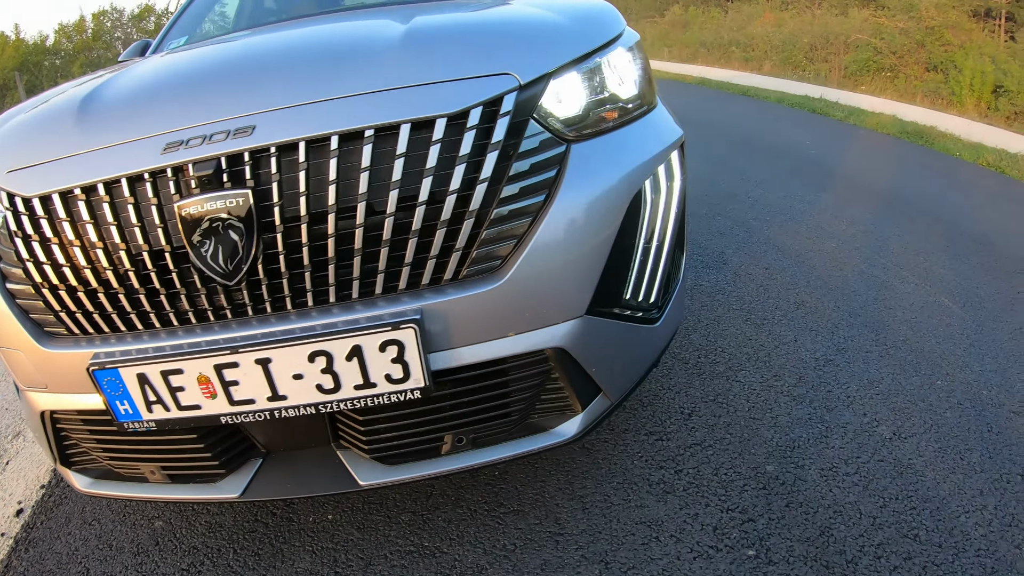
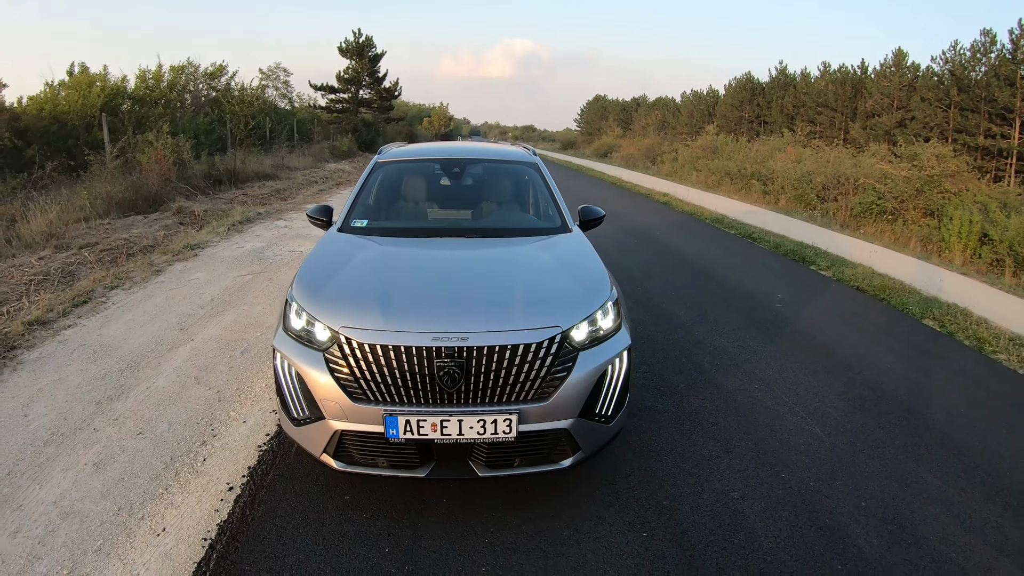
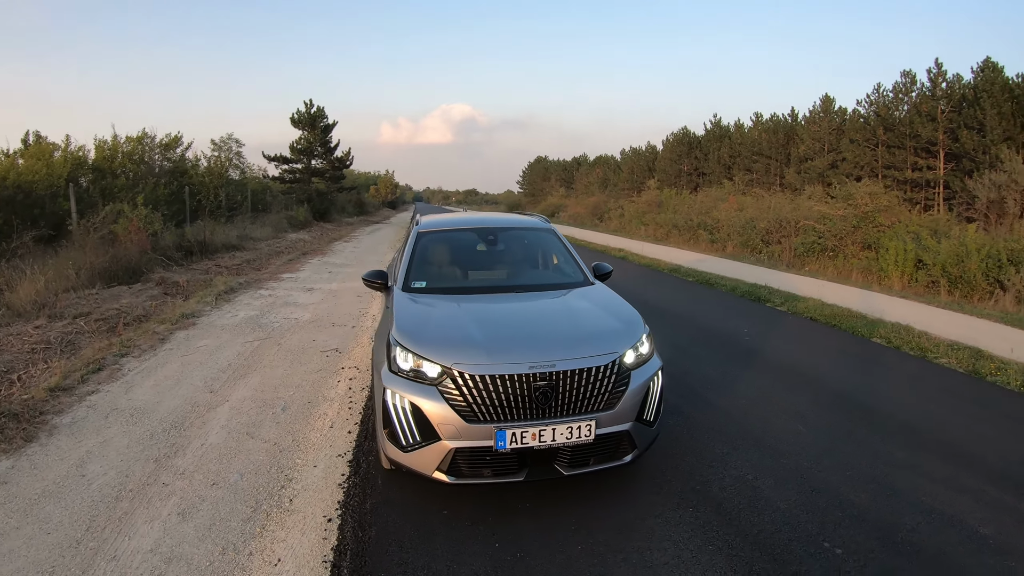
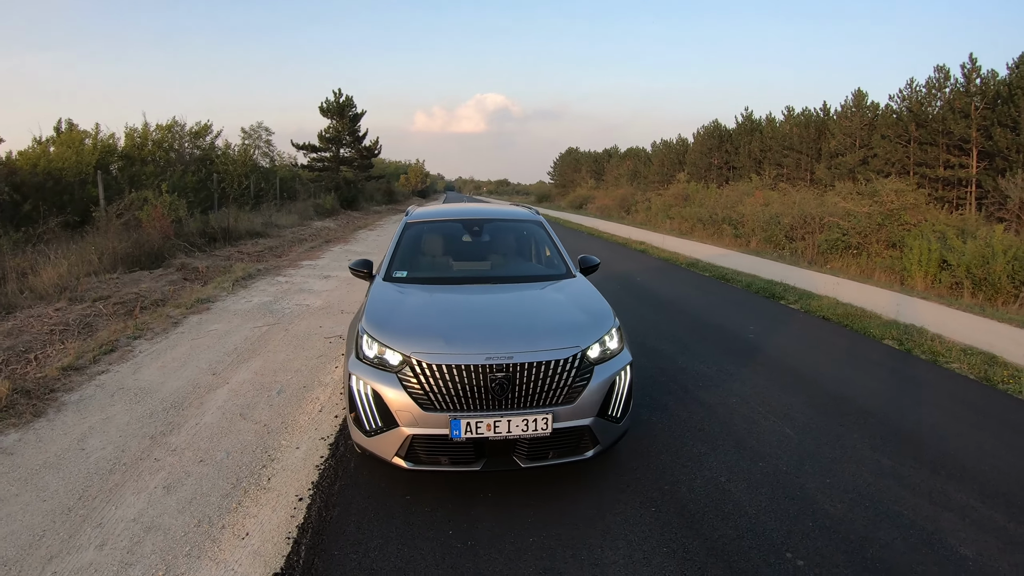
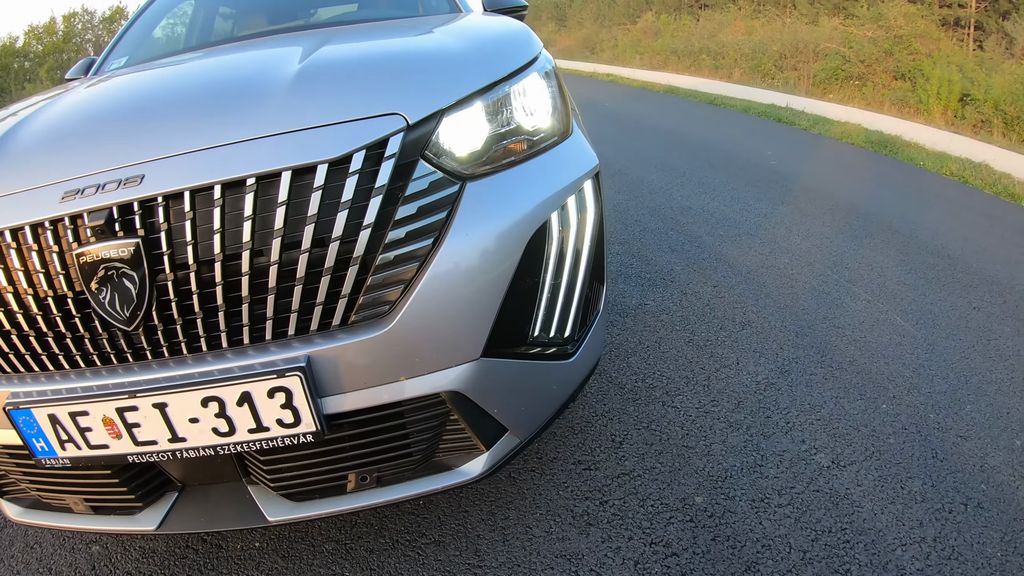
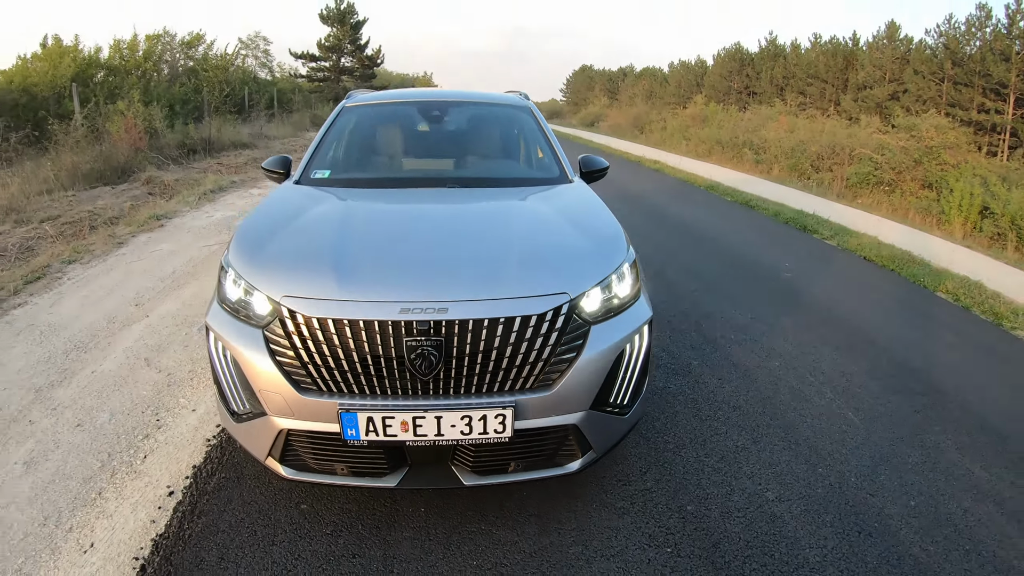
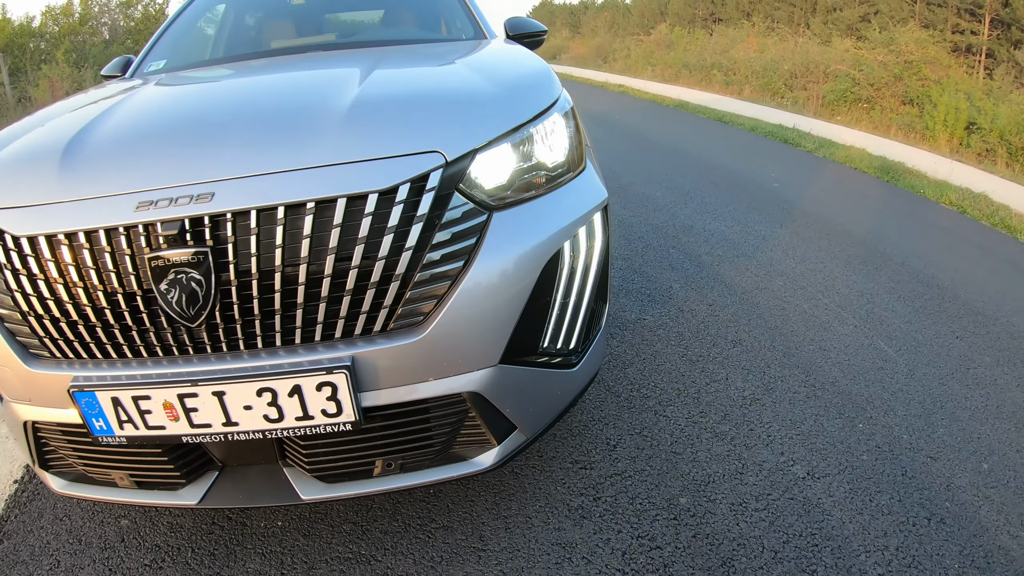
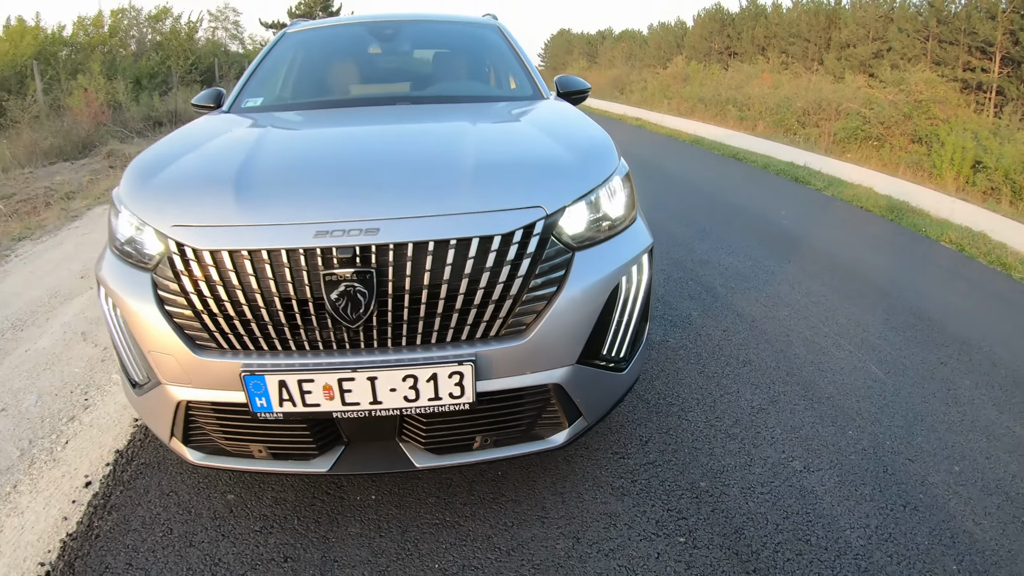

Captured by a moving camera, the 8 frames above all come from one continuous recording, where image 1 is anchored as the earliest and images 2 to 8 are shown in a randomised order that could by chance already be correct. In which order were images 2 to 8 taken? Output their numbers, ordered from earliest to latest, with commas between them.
5, 7, 8, 6, 2, 4, 3
